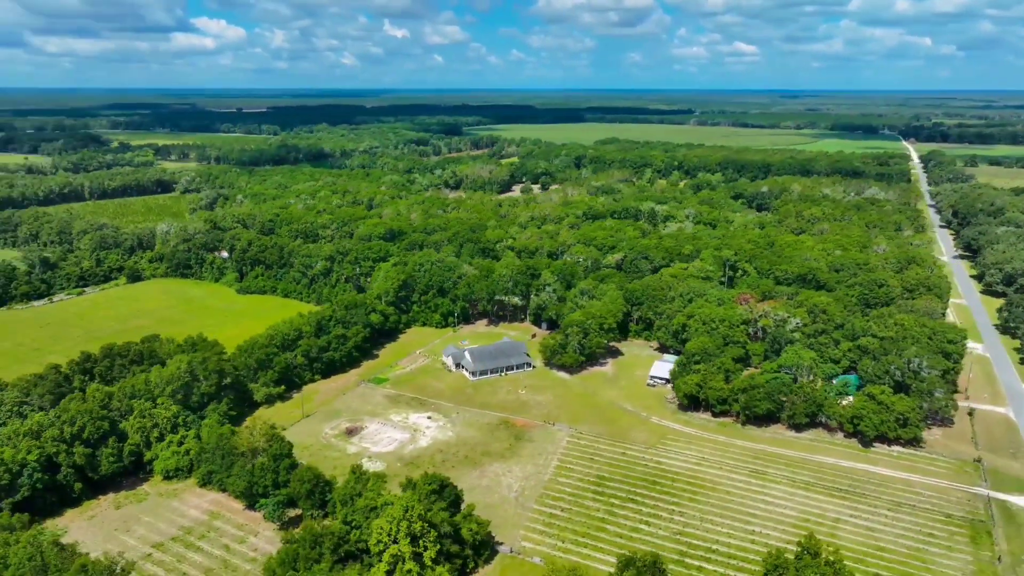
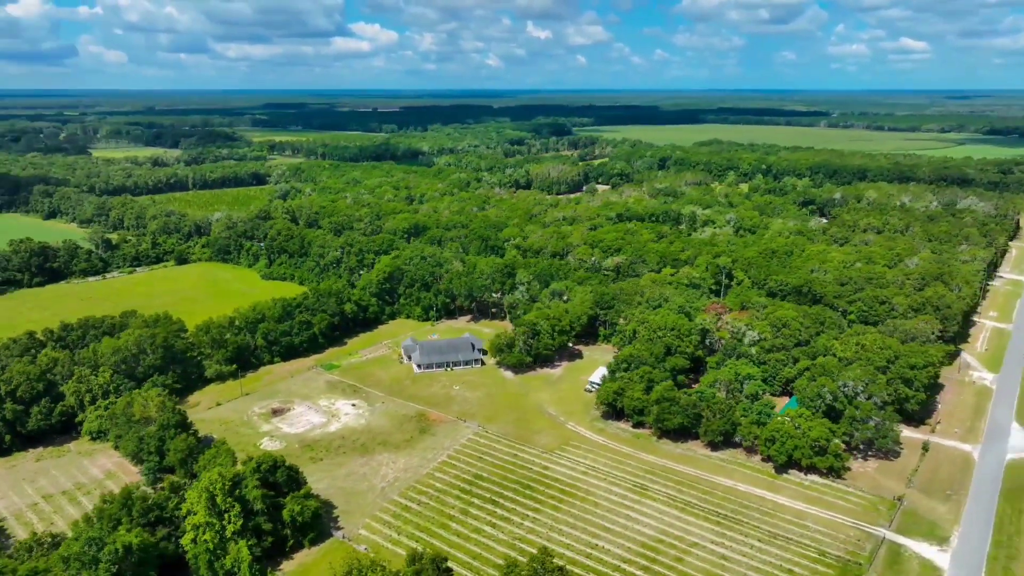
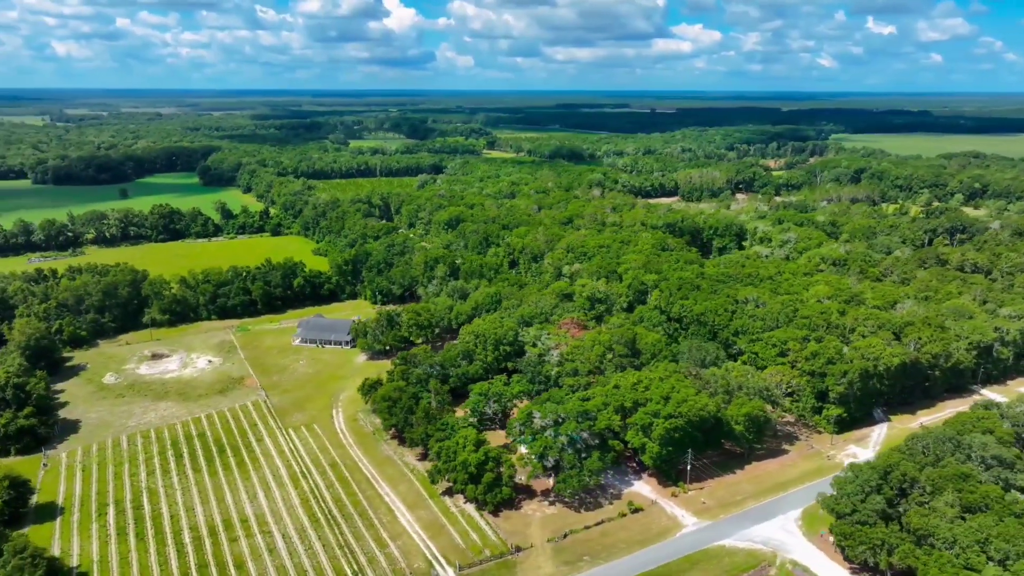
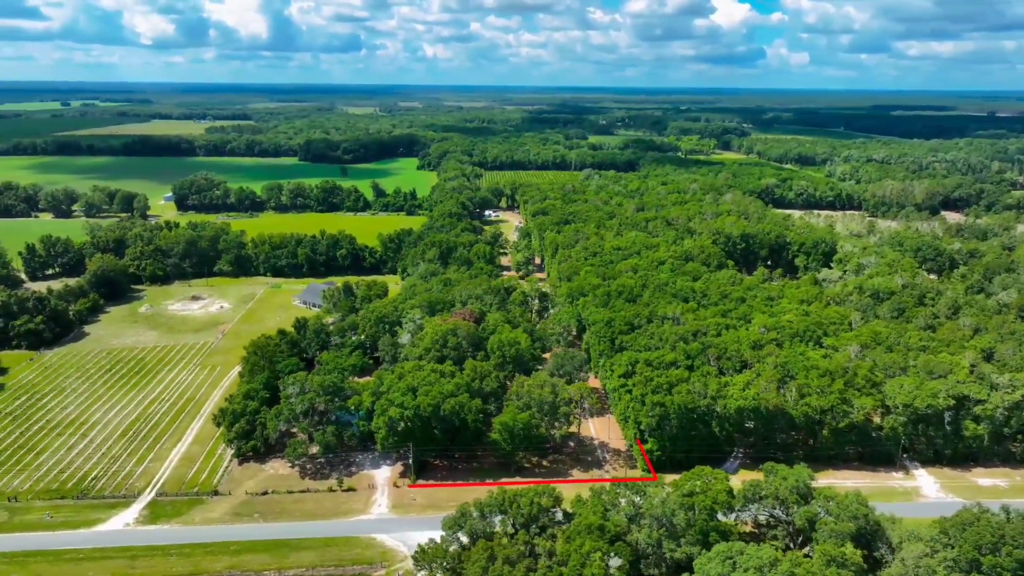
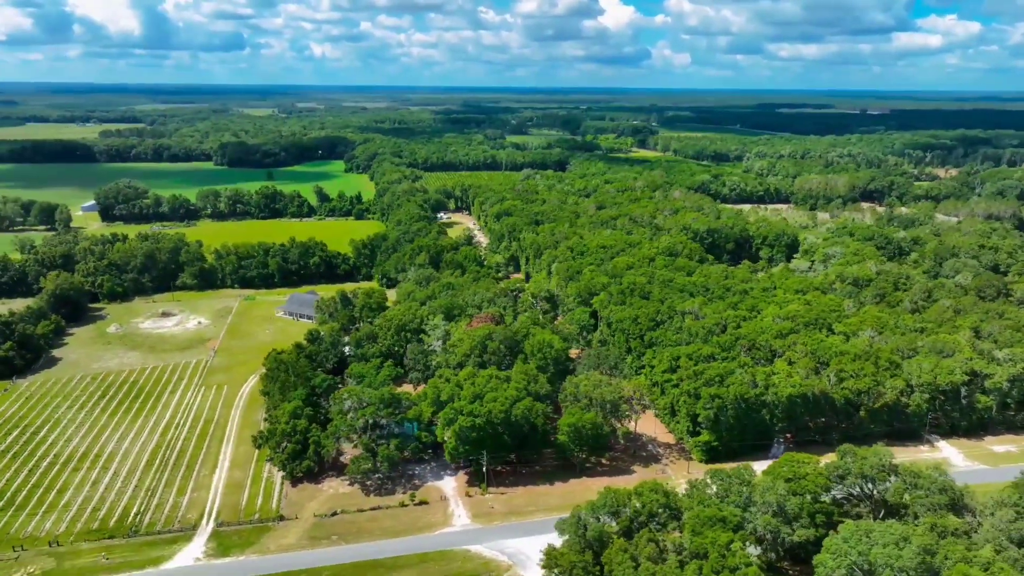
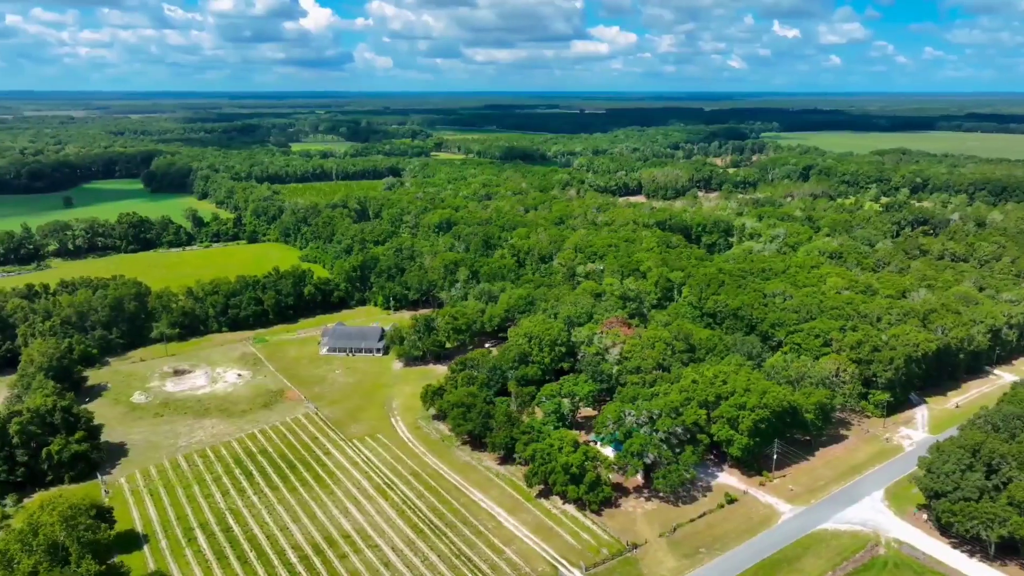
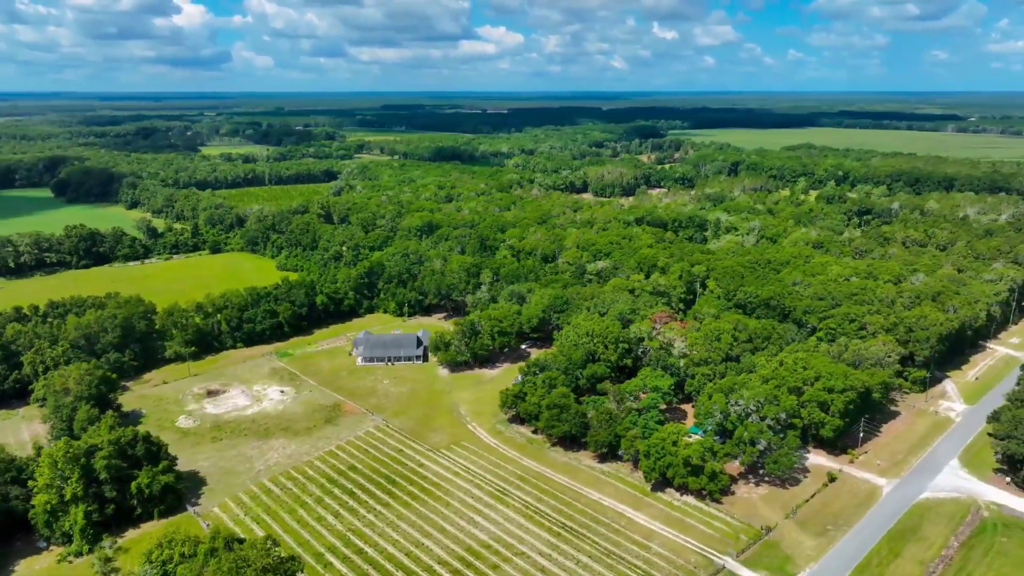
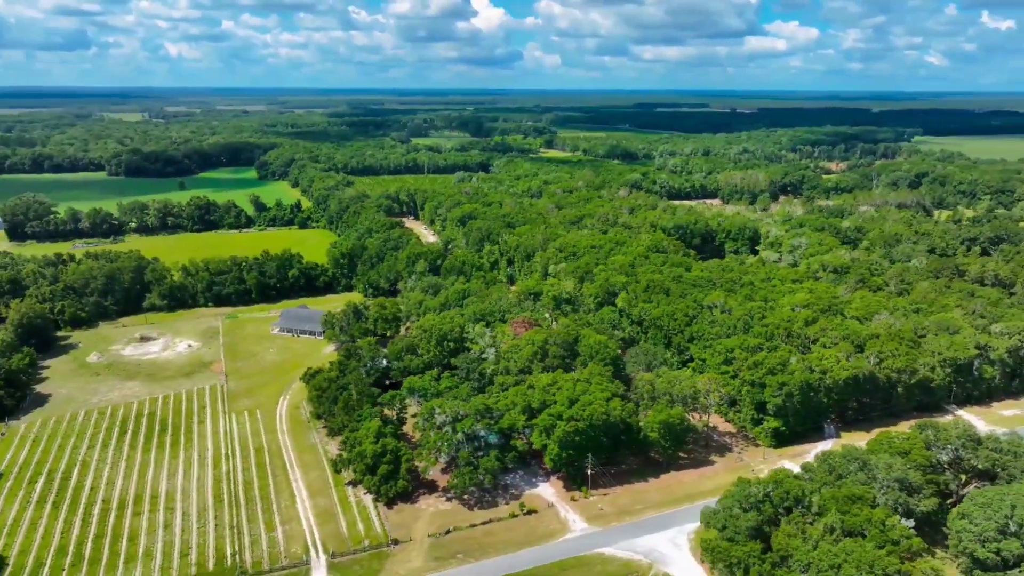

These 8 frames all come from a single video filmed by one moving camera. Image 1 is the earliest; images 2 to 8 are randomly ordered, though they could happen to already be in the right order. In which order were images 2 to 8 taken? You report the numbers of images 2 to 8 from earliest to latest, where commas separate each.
2, 7, 6, 3, 8, 5, 4
